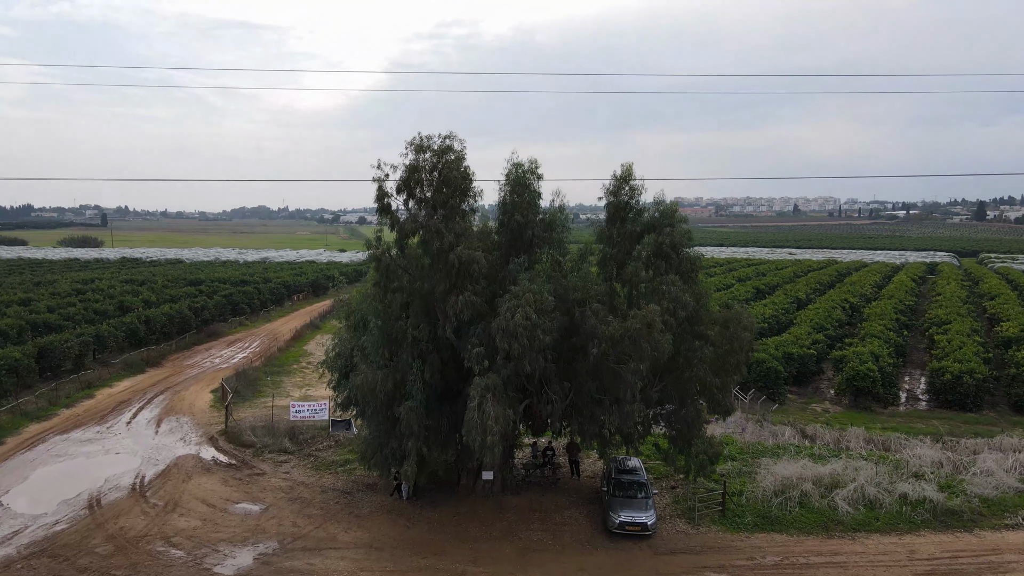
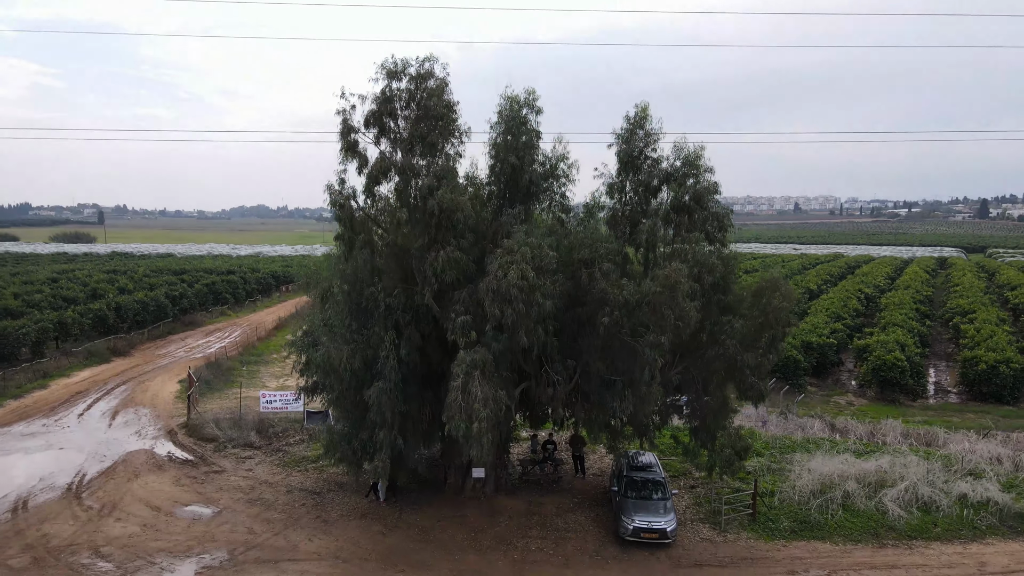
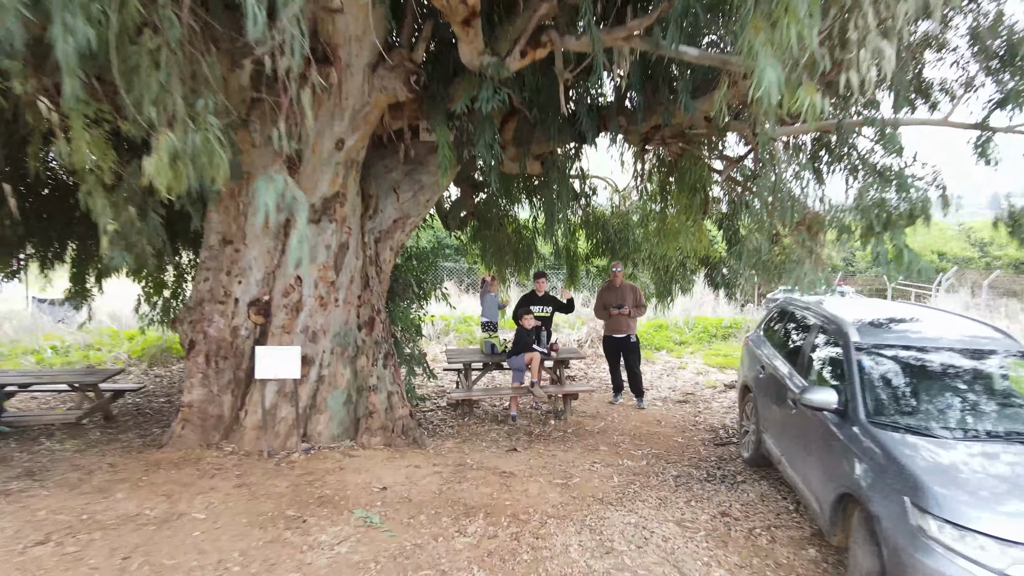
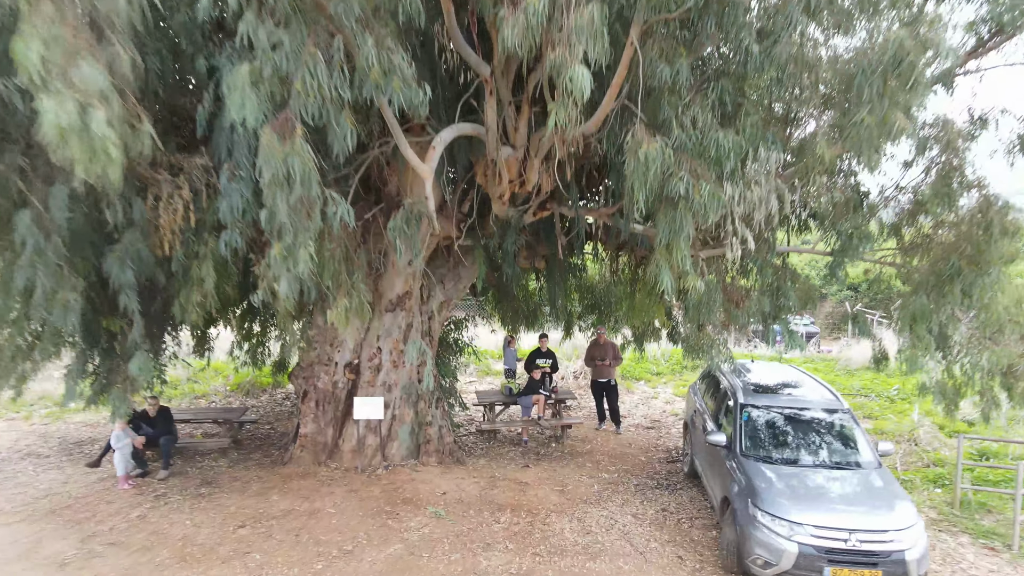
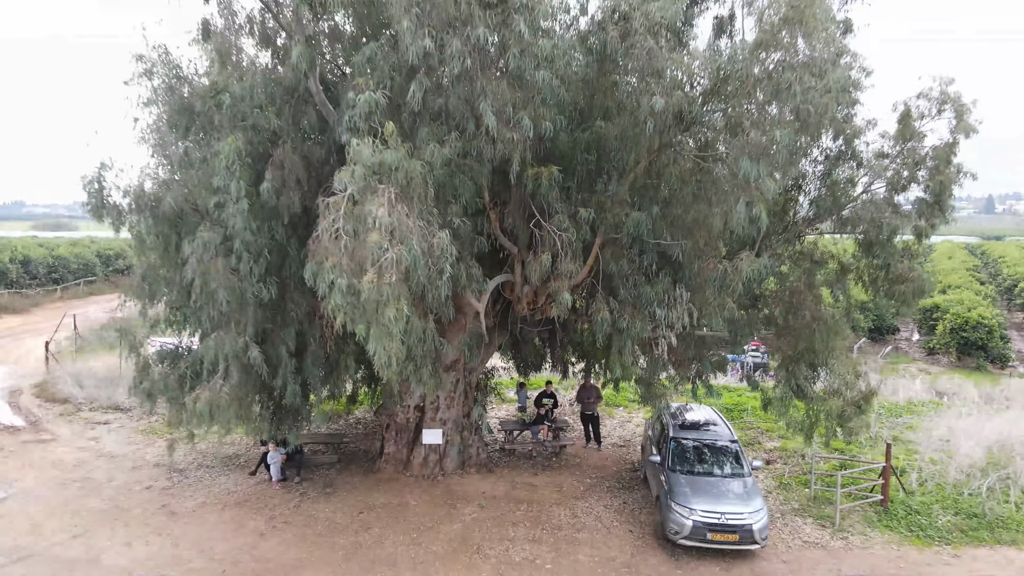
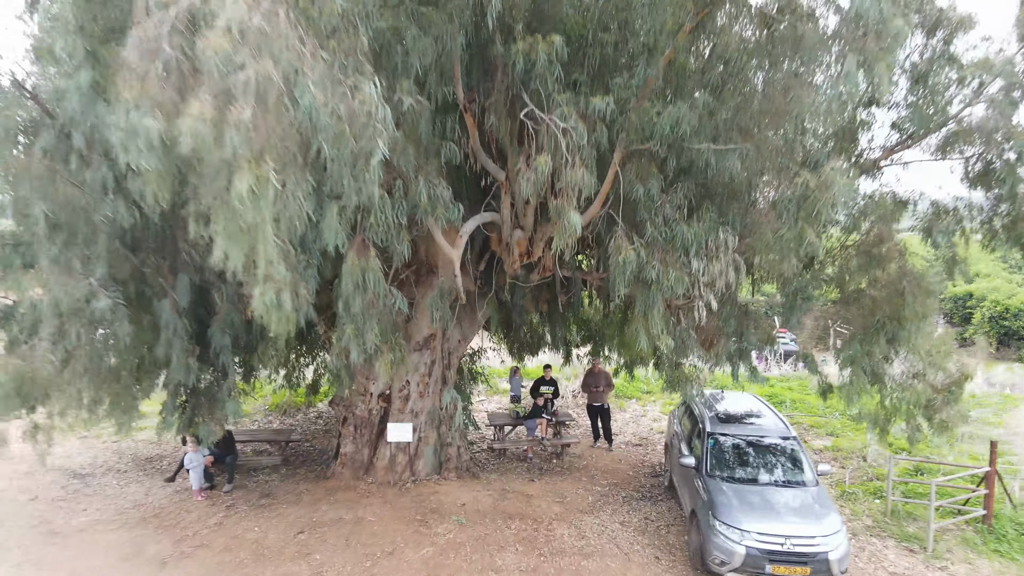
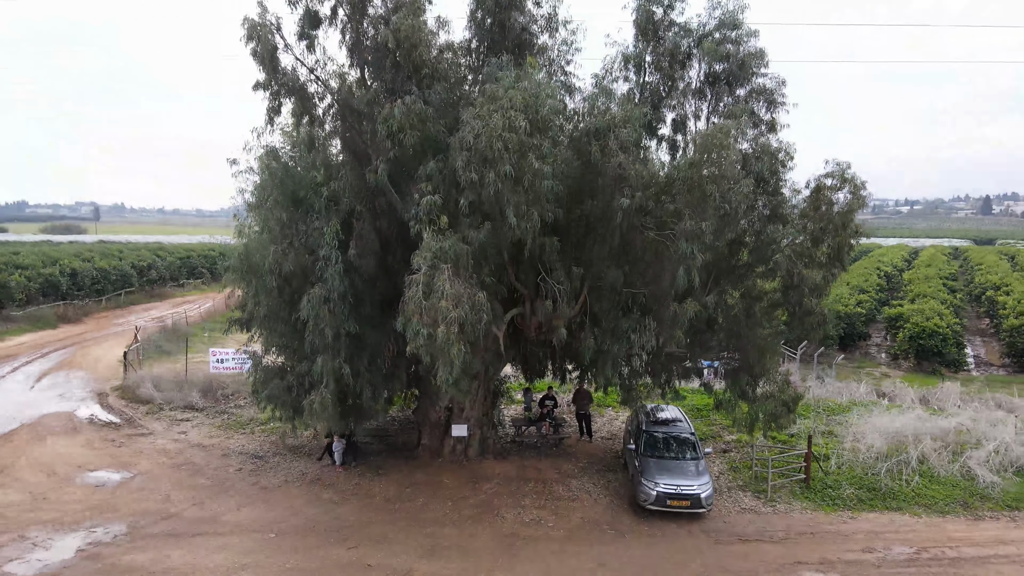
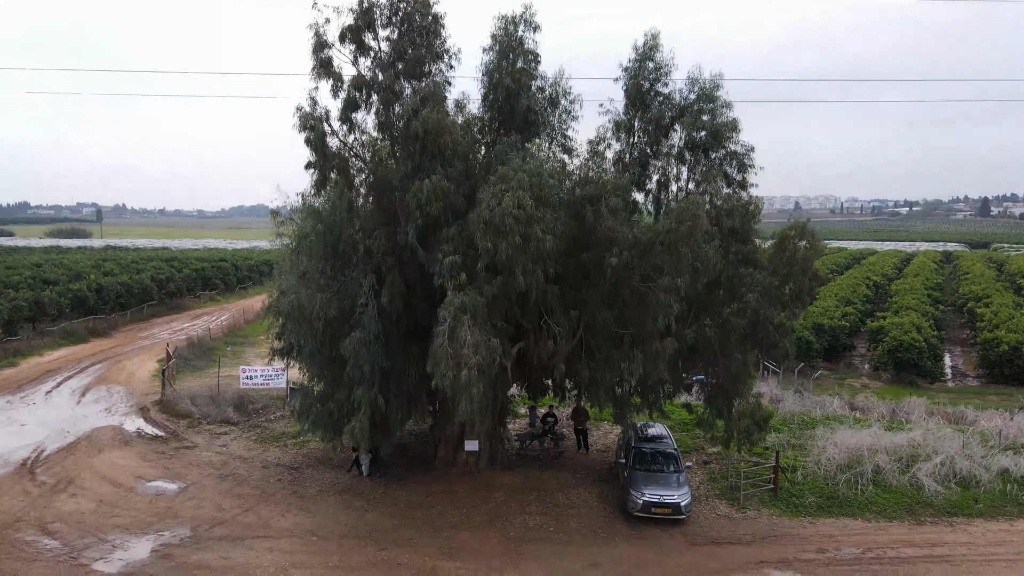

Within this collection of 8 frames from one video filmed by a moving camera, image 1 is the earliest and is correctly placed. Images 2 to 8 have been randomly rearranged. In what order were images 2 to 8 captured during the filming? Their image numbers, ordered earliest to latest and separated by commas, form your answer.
2, 8, 7, 5, 6, 4, 3
